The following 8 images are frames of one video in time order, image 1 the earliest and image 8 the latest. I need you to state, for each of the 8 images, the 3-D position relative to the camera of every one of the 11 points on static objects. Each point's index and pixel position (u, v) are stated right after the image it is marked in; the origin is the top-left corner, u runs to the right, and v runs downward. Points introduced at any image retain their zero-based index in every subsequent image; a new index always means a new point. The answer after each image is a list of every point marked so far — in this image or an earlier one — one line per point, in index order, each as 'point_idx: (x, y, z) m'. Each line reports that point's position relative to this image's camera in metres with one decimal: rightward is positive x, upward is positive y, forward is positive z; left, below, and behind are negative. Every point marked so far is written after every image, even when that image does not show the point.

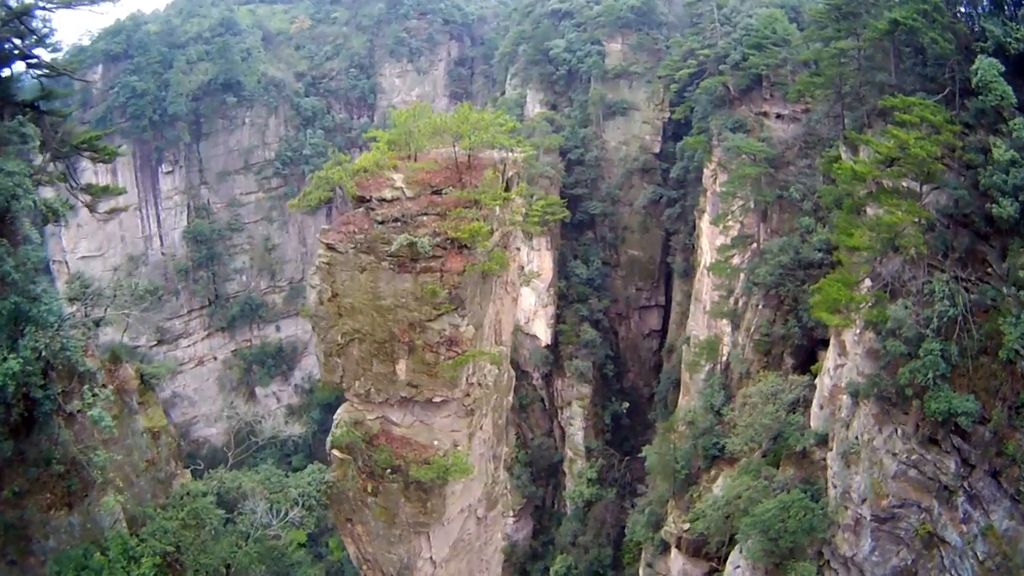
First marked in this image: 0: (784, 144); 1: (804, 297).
0: (+6.2, +3.2, +18.4) m
1: (+5.8, -0.2, +16.3) m
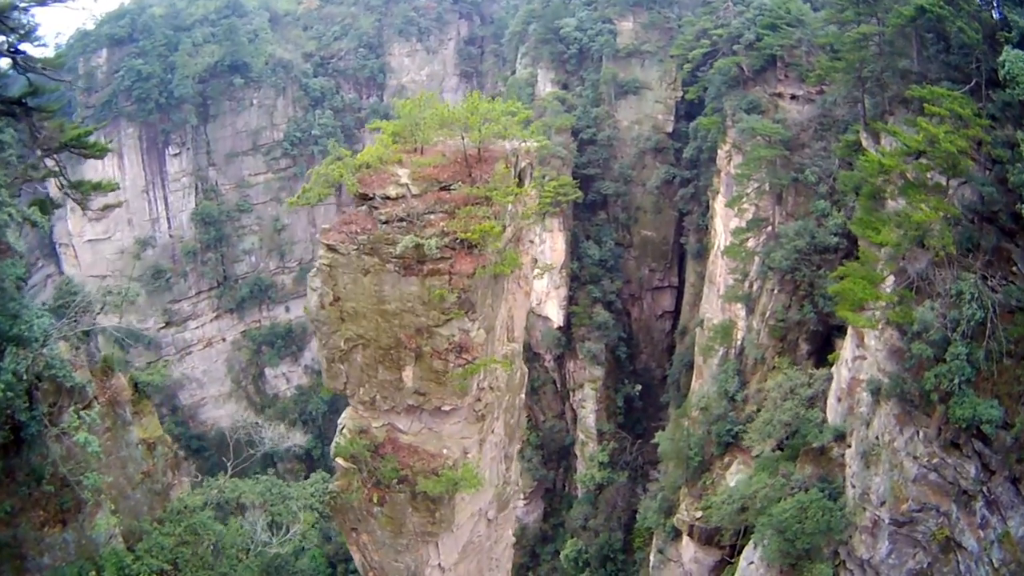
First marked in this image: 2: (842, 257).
0: (+6.4, +3.5, +18.0) m
1: (+6.0, +0.1, +16.0) m
2: (+6.5, +0.6, +16.2) m
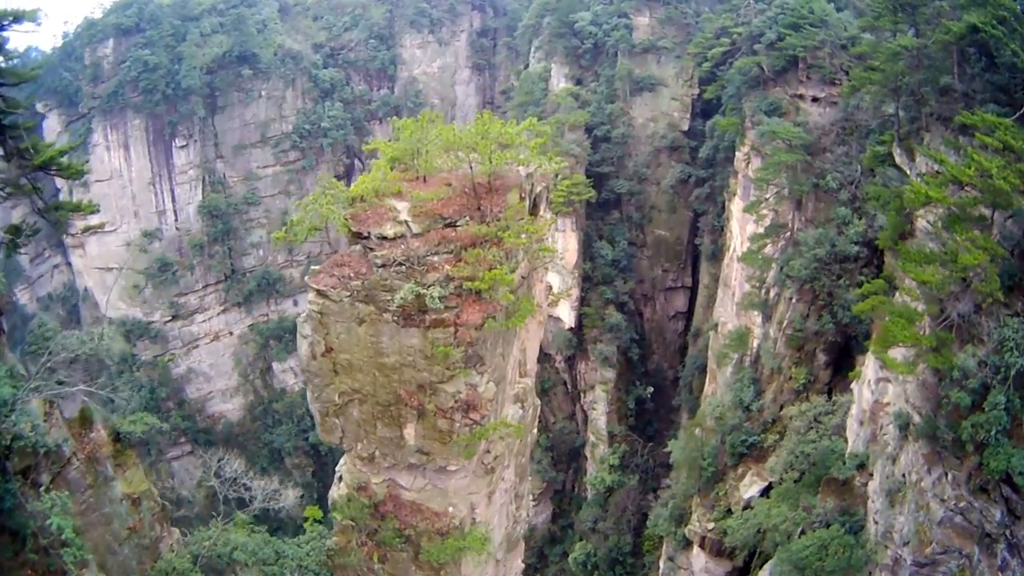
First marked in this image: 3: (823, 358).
0: (+6.7, +3.4, +17.5) m
1: (+6.2, -0.1, +15.5) m
2: (+6.7, +0.5, +15.8) m
3: (+6.0, -1.3, +15.9) m
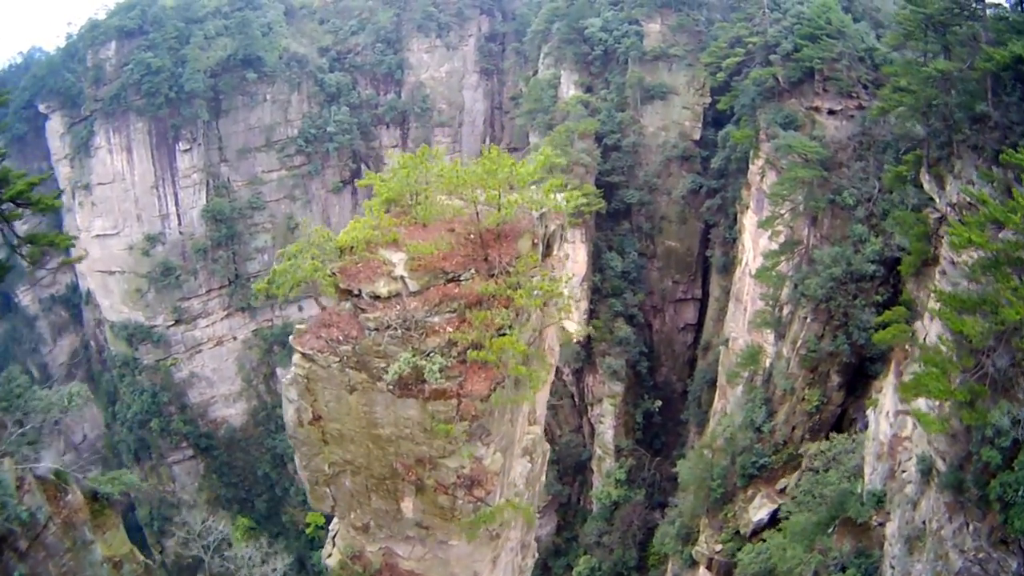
0: (+6.9, +3.0, +17.1) m
1: (+6.4, -0.4, +15.1) m
2: (+6.8, +0.1, +15.4) m
3: (+6.1, -1.7, +15.6) m
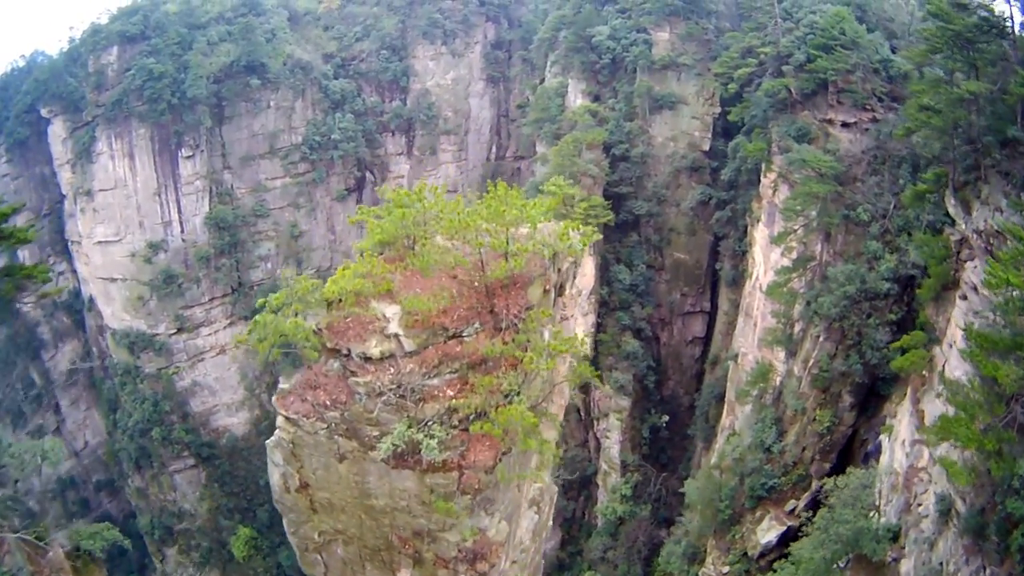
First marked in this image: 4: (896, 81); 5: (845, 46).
0: (+7.0, +2.7, +16.7) m
1: (+6.5, -0.8, +14.8) m
2: (+7.0, -0.3, +15.1) m
3: (+6.2, -2.0, +15.2) m
4: (+8.4, +4.6, +17.9) m
5: (+7.2, +5.2, +17.6) m
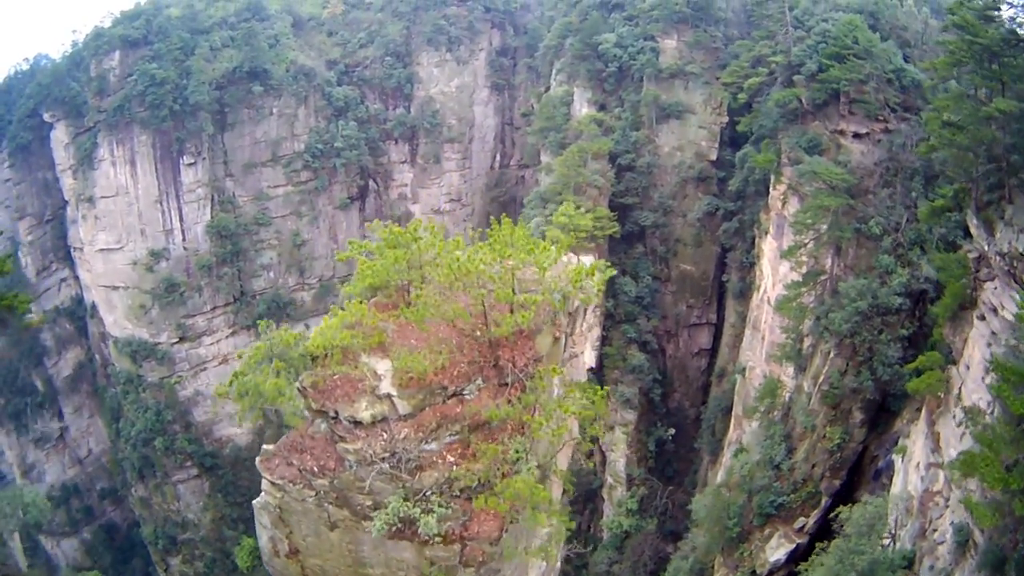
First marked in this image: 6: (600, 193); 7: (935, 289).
0: (+7.1, +2.4, +16.5) m
1: (+6.6, -1.1, +14.6) m
2: (+7.1, -0.5, +14.8) m
3: (+6.3, -2.3, +15.0) m
4: (+8.6, +4.3, +17.7) m
5: (+7.3, +4.9, +17.4) m
6: (+2.1, +2.3, +19.7) m
7: (+7.6, 0.0, +14.9) m
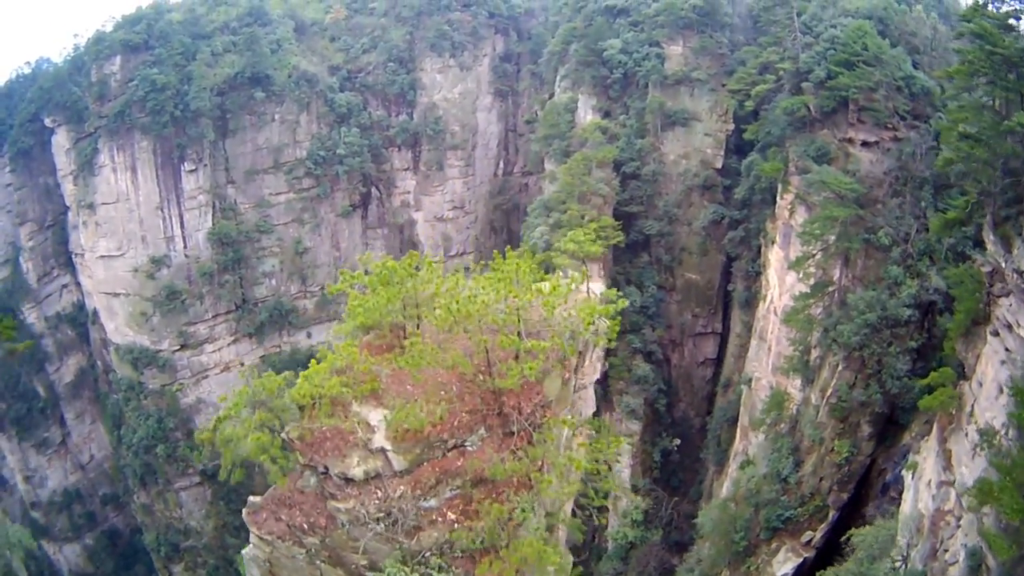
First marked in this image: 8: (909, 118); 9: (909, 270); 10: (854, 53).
0: (+7.2, +2.2, +16.3) m
1: (+6.6, -1.3, +14.4) m
2: (+7.1, -0.8, +14.6) m
3: (+6.4, -2.5, +14.8) m
4: (+8.6, +4.0, +17.5) m
5: (+7.4, +4.7, +17.2) m
6: (+2.2, +2.1, +19.5) m
7: (+7.7, -0.2, +14.7) m
8: (+8.3, +3.6, +17.2) m
9: (+7.3, +0.3, +15.1) m
10: (+7.2, +5.0, +17.4) m
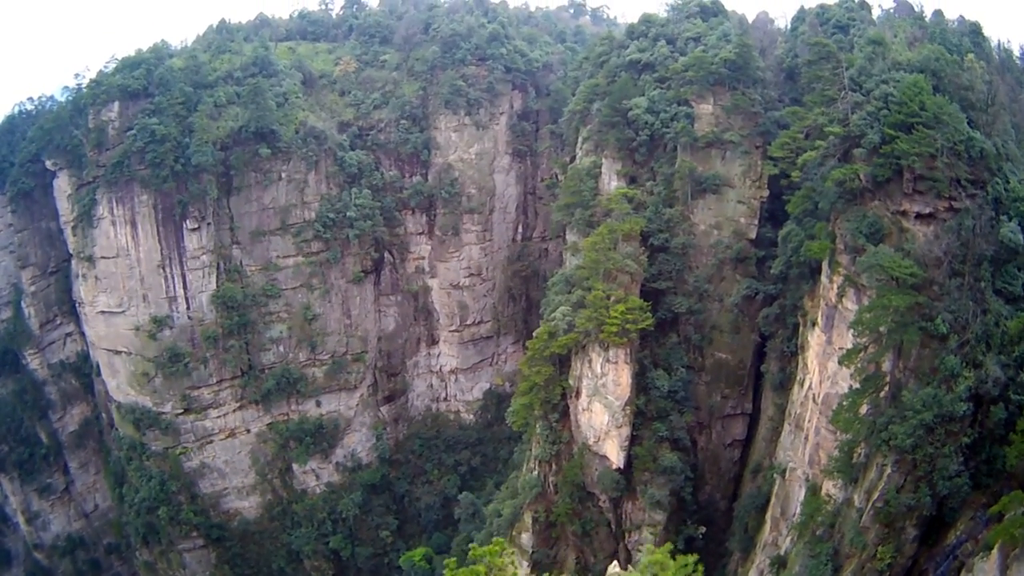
0: (+7.7, +0.3, +15.1) m
1: (+7.0, -3.2, +13.2) m
2: (+7.5, -2.7, +13.4) m
3: (+6.8, -4.4, +13.6) m
4: (+9.1, +2.2, +16.2) m
5: (+7.8, +2.8, +16.0) m
6: (+2.7, +0.2, +18.4) m
7: (+8.1, -2.1, +13.5) m
8: (+8.7, +1.7, +16.0) m
9: (+7.7, -1.6, +13.8) m
10: (+7.6, +3.1, +16.2) m
